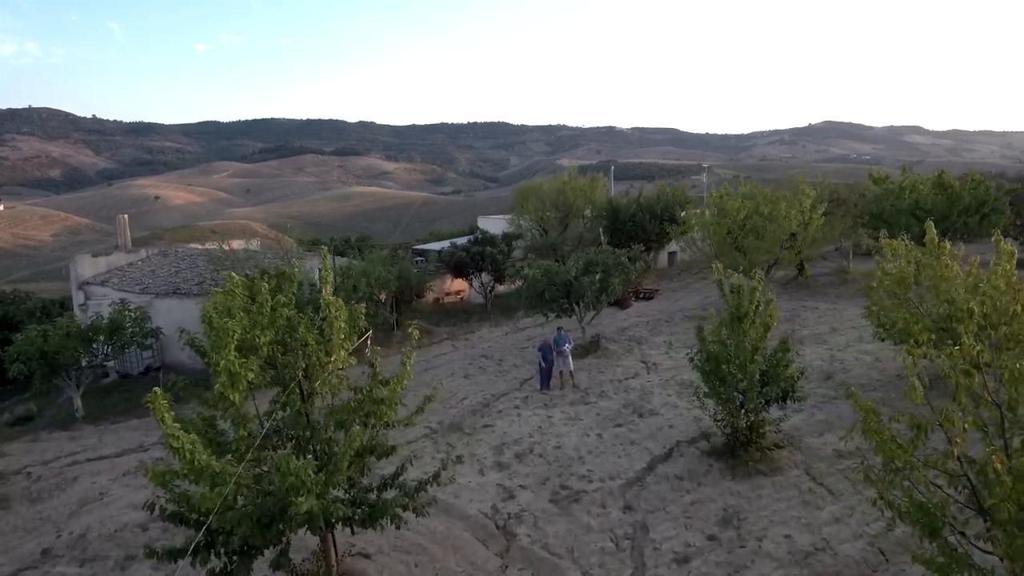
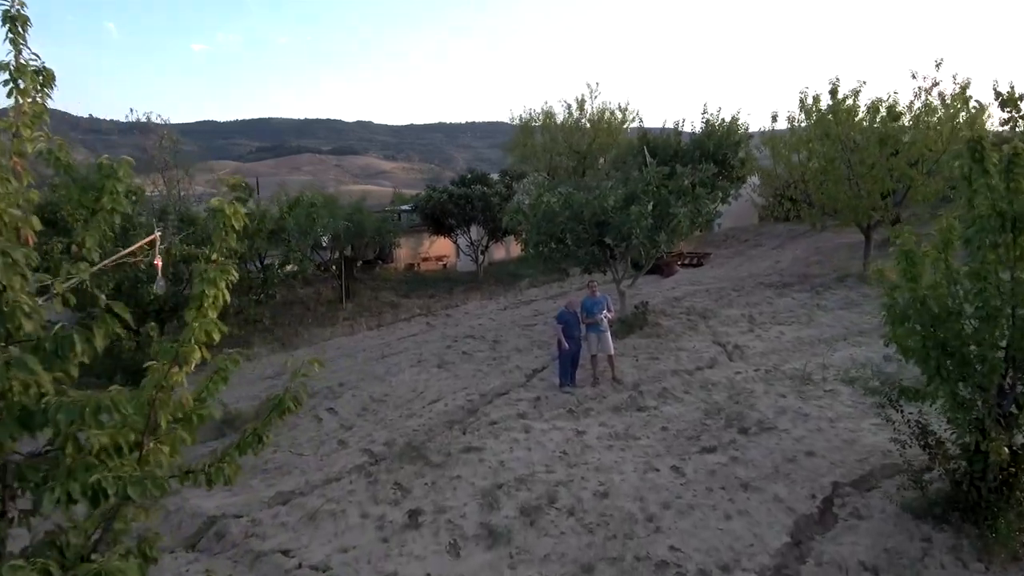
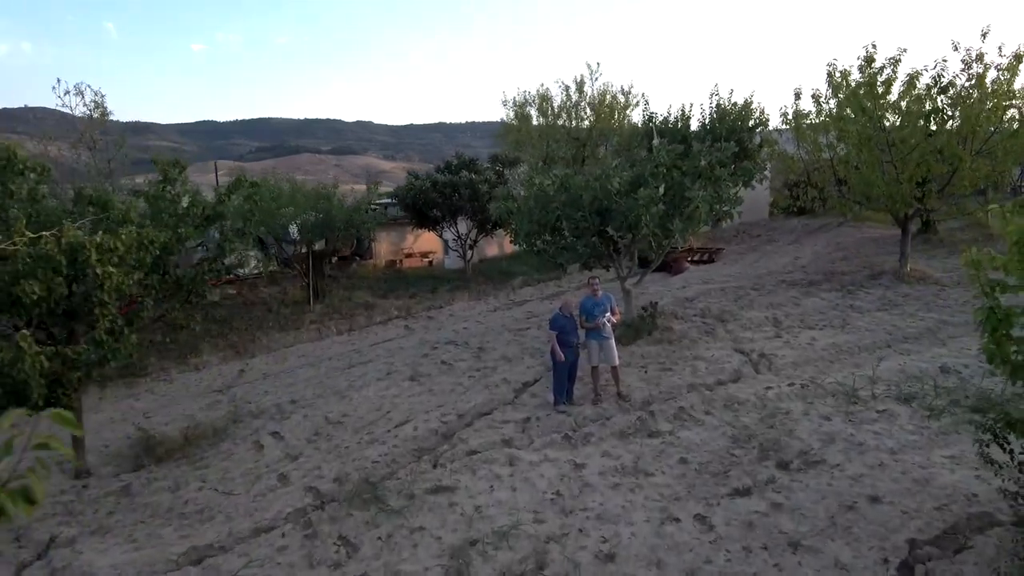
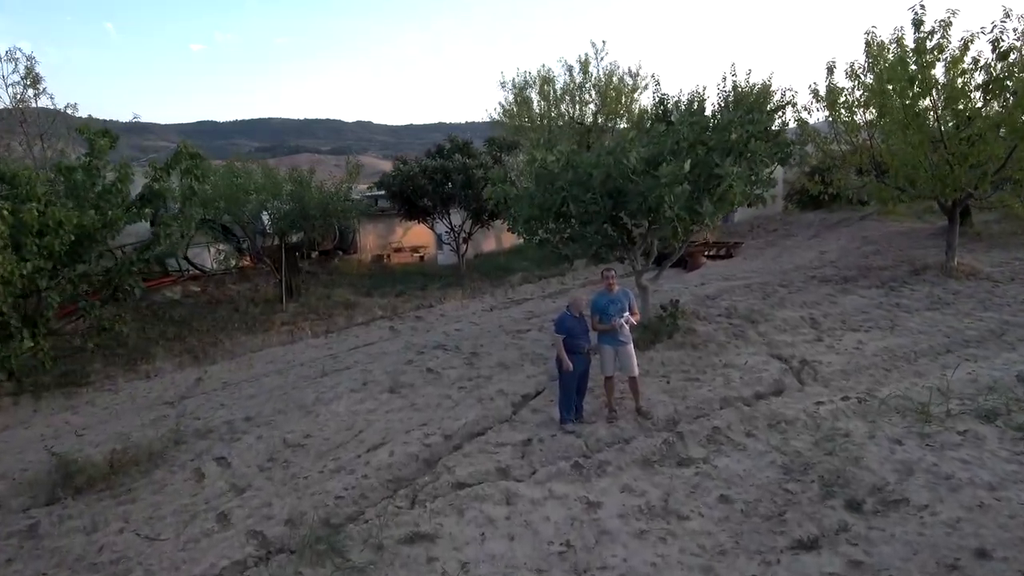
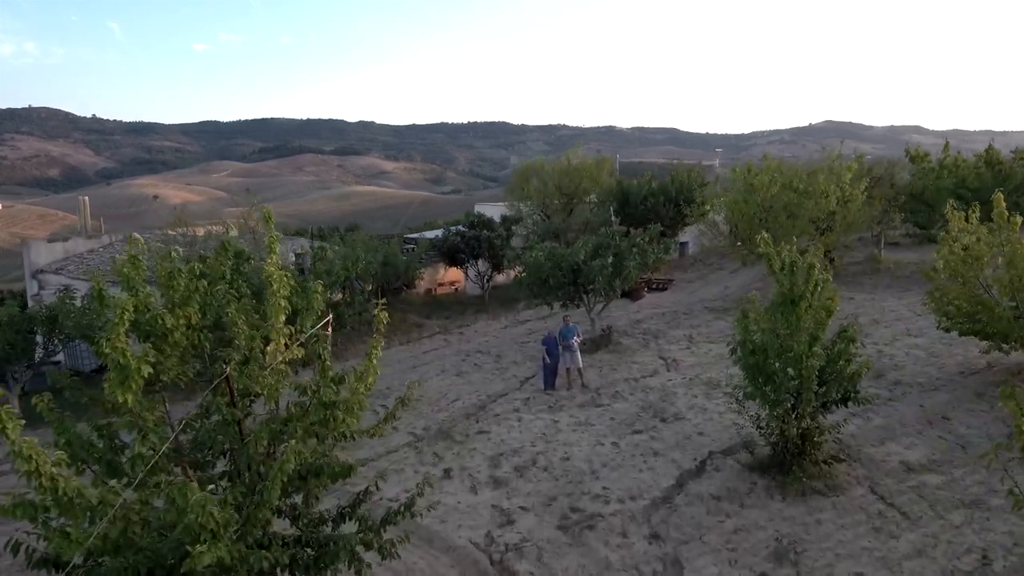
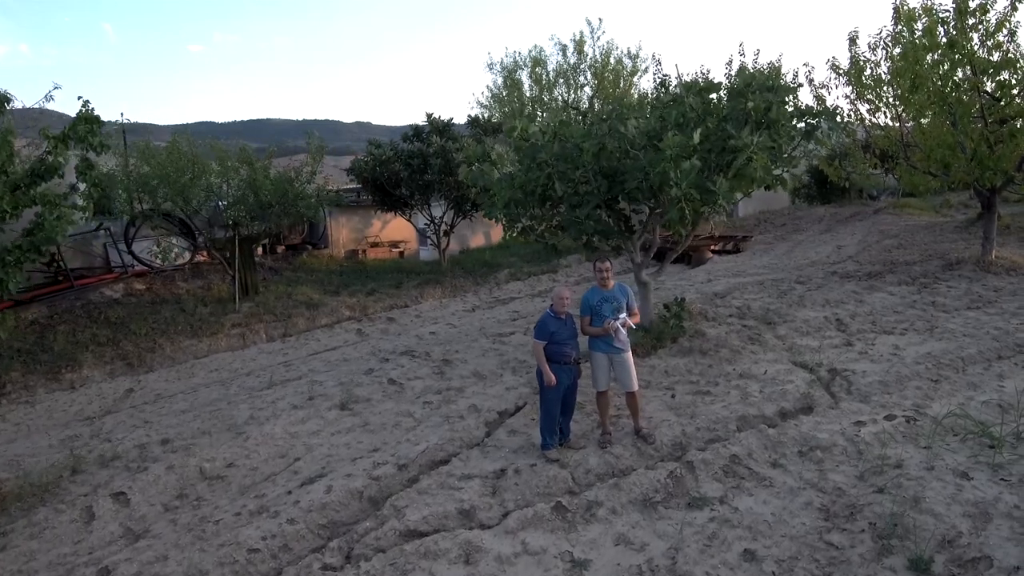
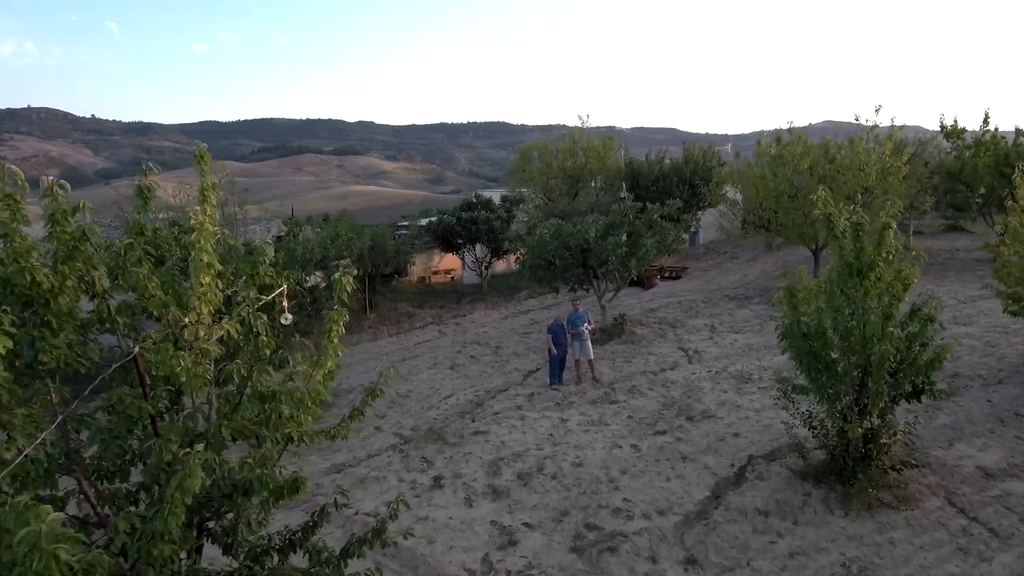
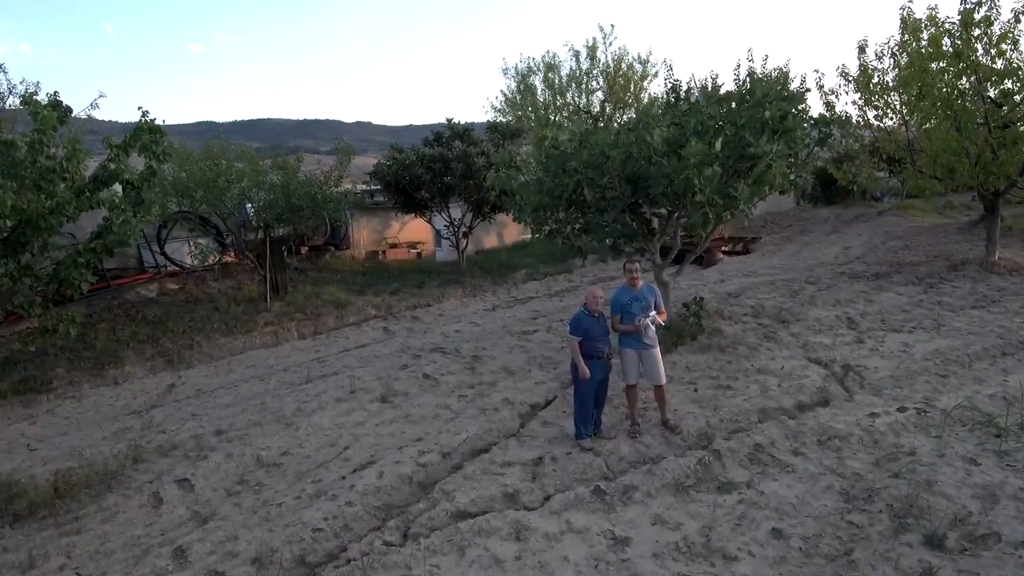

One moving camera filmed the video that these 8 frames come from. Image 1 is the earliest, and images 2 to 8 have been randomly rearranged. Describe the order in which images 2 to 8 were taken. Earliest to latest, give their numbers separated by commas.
5, 7, 2, 3, 4, 8, 6
